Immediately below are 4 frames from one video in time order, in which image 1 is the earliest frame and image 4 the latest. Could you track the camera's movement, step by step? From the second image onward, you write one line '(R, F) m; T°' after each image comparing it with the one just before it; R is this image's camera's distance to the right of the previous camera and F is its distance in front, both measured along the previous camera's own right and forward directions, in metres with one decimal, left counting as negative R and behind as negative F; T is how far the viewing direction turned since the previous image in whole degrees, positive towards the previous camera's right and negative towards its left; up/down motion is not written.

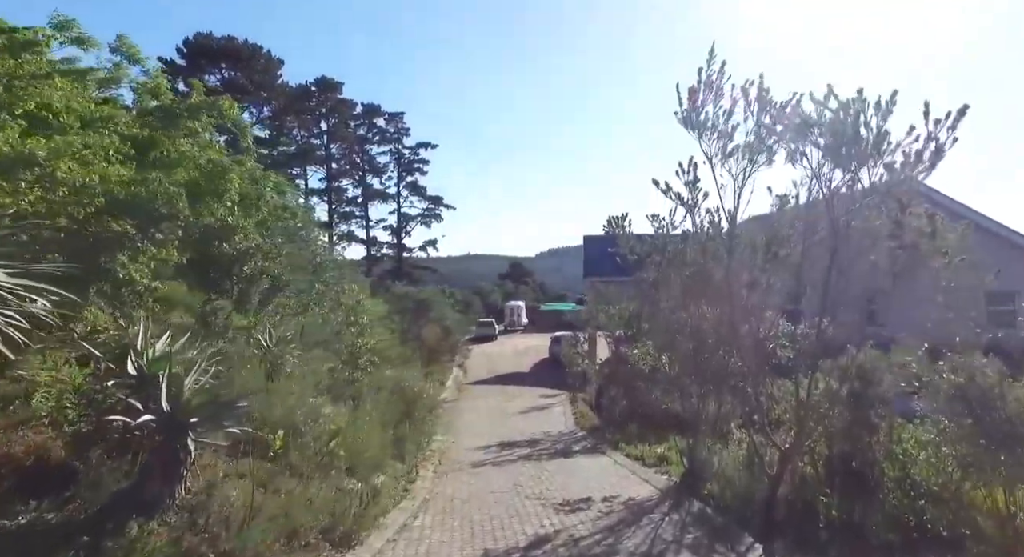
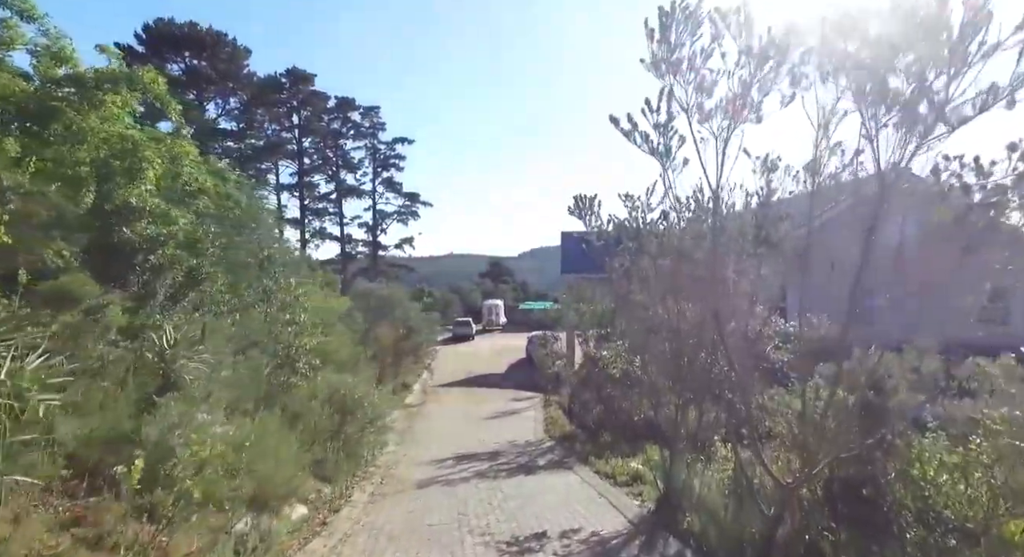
(+0.4, +1.1) m; +2°
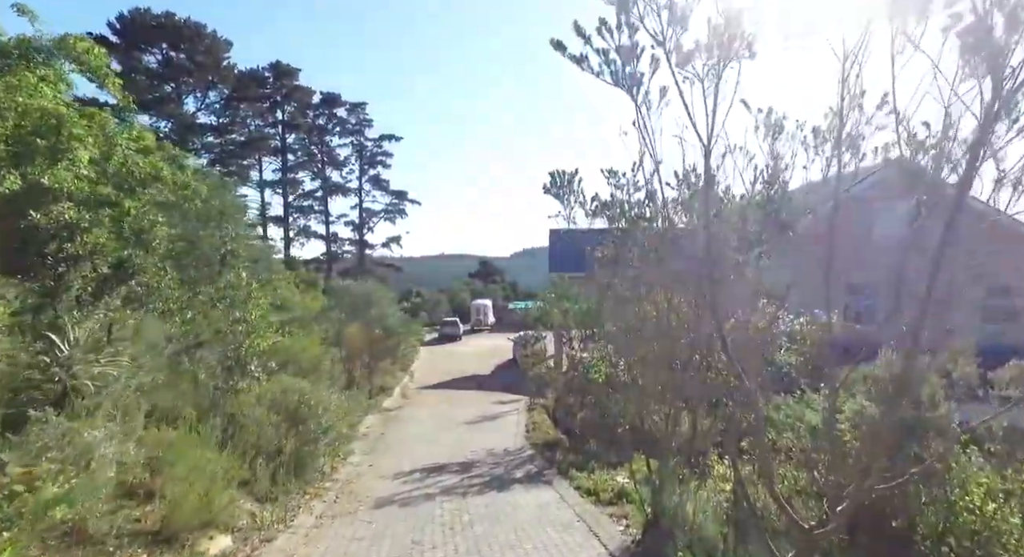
(+0.3, +0.8) m; +1°
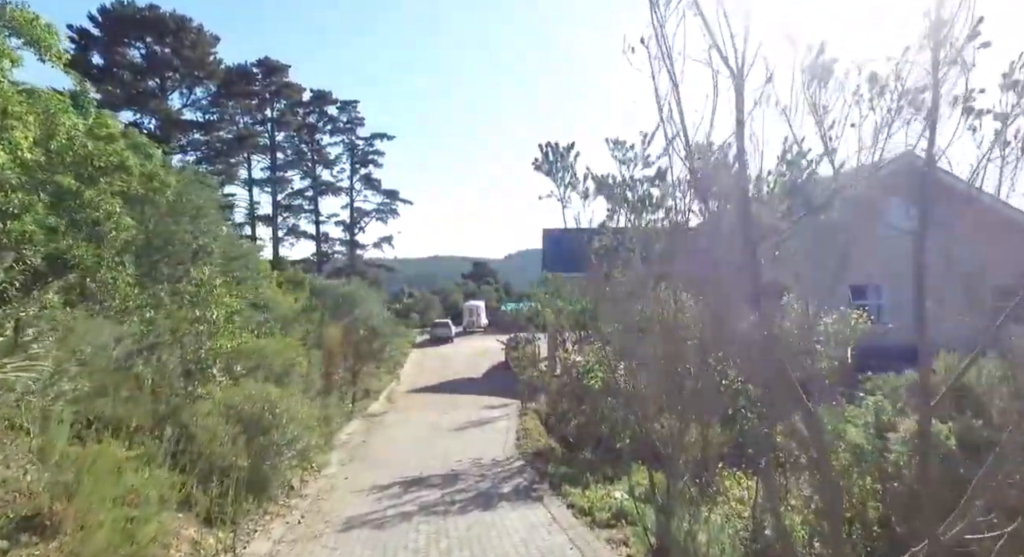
(+0.1, +0.7) m; +1°
